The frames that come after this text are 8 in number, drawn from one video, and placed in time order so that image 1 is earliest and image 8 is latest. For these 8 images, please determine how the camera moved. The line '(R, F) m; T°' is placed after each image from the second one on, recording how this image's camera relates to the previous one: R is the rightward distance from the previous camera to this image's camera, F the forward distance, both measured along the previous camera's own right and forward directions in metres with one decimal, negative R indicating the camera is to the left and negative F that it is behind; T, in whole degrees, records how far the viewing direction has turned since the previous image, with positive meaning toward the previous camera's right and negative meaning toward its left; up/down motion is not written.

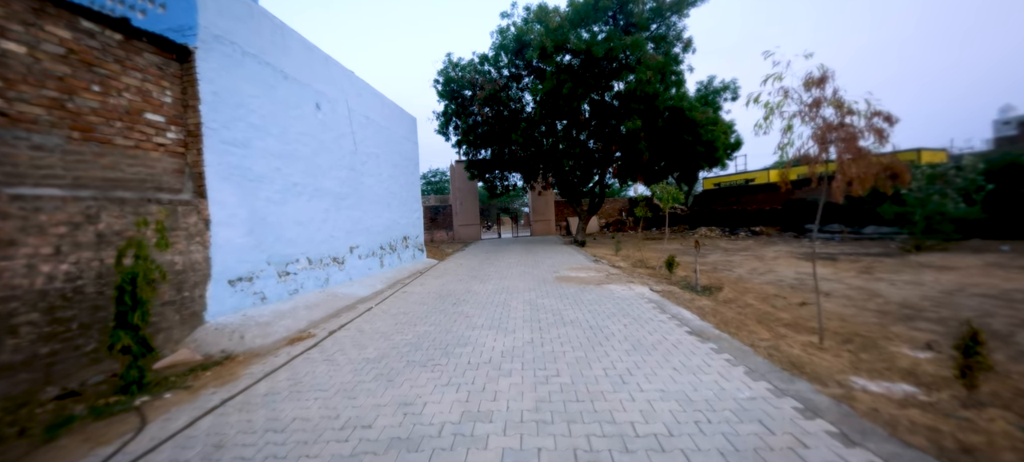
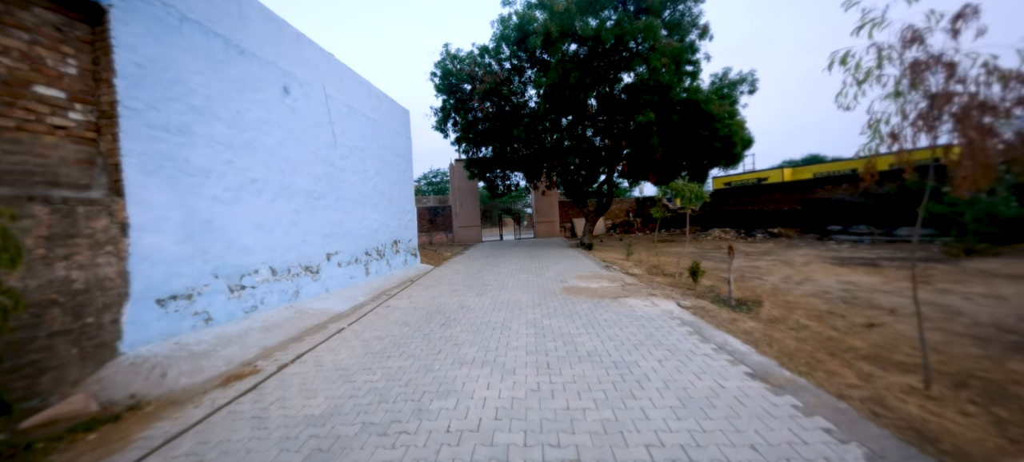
(0.0, +1.0) m; -1°
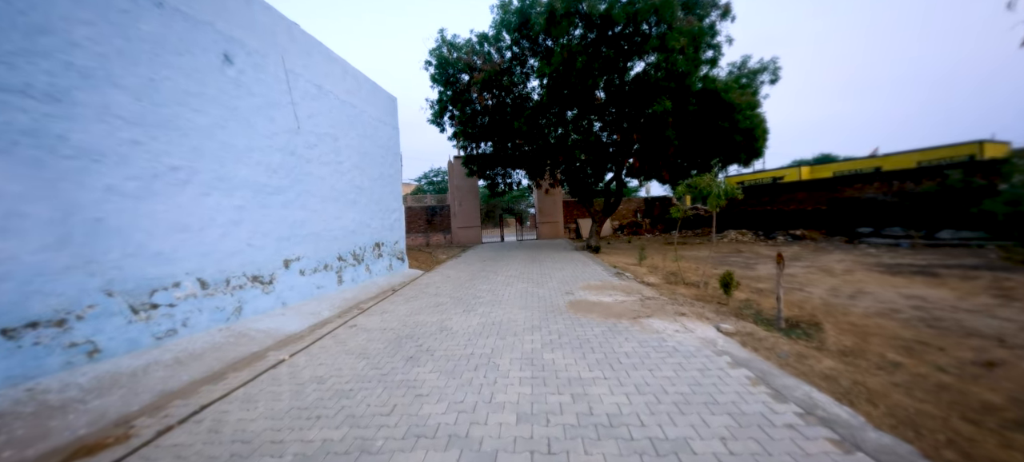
(+0.1, +1.1) m; -1°
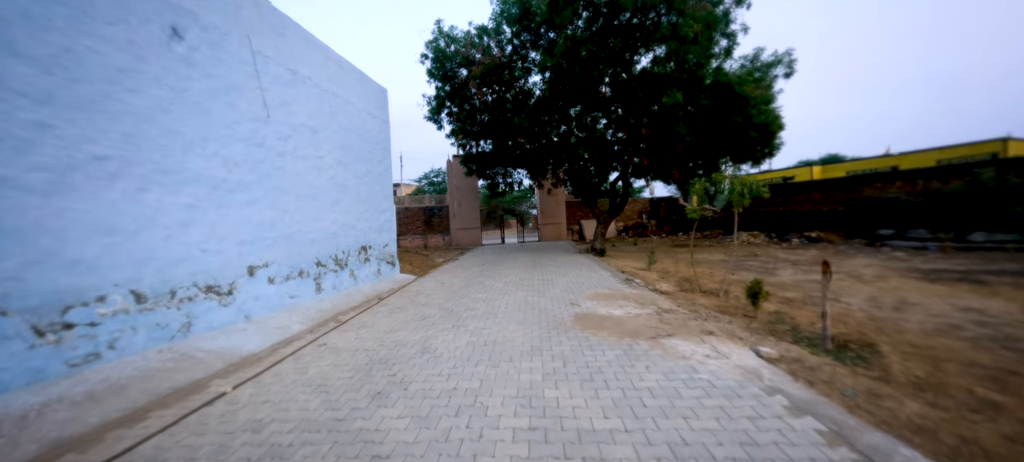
(+0.1, +0.7) m; 0°
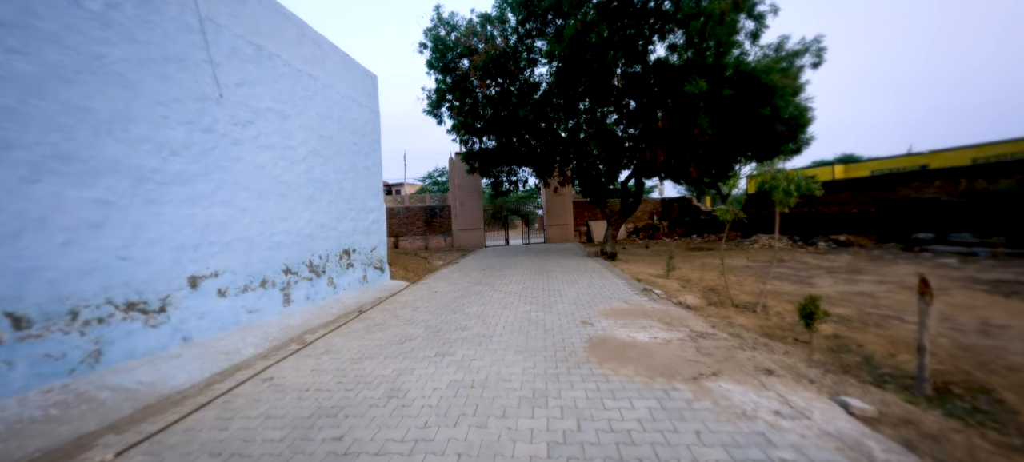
(+0.1, +0.9) m; -1°
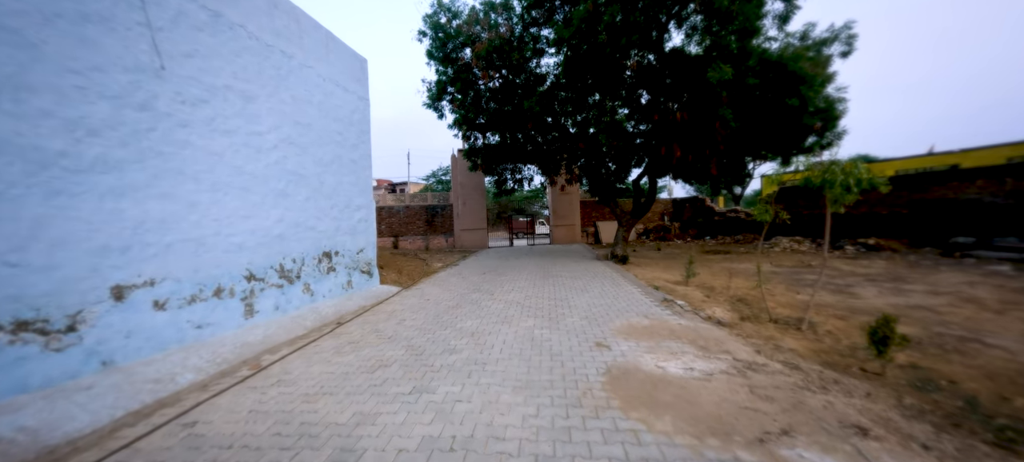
(+0.1, +0.8) m; -1°
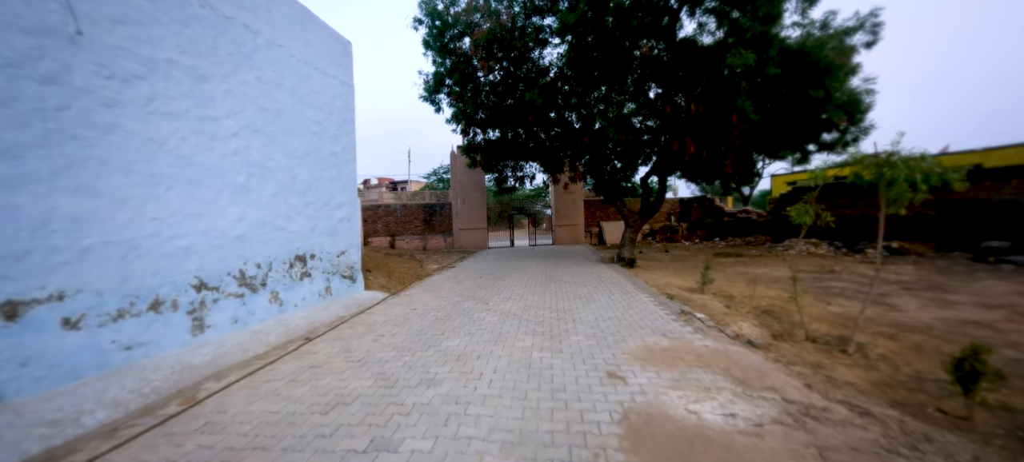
(+0.1, +0.7) m; 0°
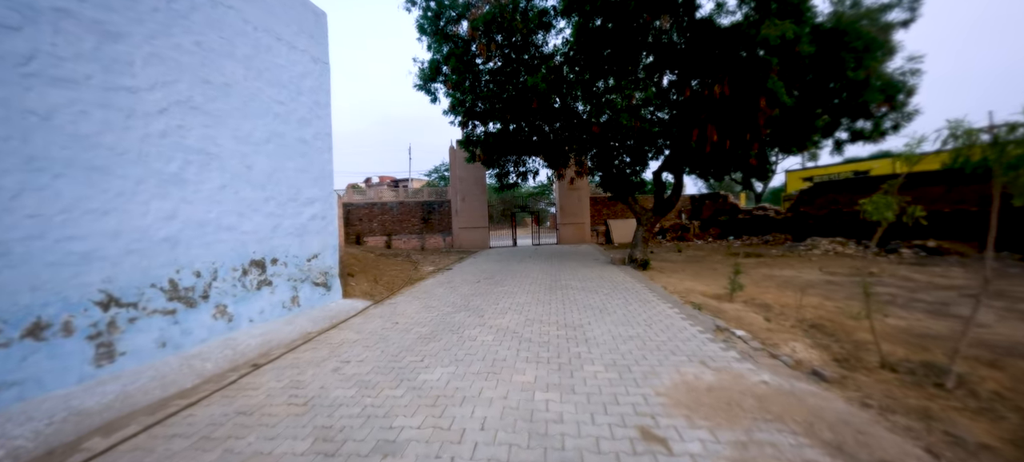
(+0.1, +0.9) m; -1°
